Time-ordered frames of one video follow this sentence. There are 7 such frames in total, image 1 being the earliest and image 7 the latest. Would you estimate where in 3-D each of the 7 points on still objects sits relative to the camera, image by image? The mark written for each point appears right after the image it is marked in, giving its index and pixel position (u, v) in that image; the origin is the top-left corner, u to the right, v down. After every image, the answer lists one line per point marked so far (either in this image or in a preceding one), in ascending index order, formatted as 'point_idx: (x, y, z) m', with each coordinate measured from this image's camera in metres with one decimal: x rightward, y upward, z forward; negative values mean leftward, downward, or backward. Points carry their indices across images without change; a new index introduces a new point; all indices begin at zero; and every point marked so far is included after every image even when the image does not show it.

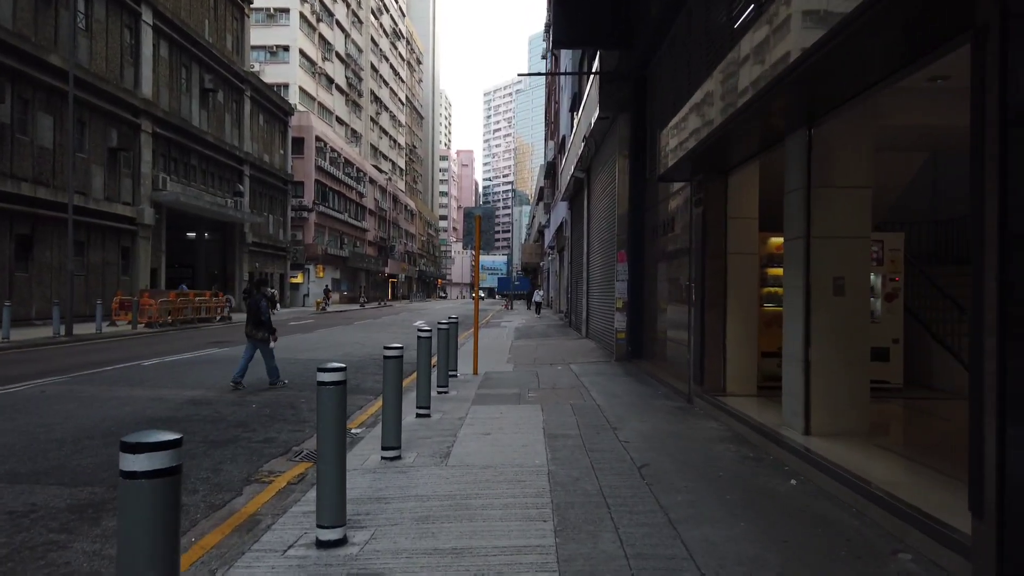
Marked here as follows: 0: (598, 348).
0: (+1.9, -1.4, +16.8) m
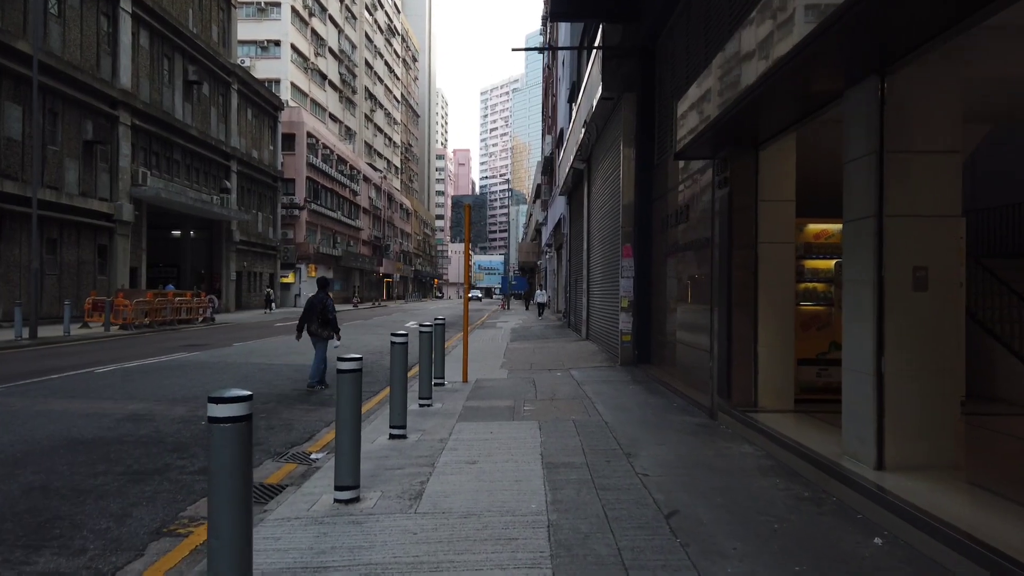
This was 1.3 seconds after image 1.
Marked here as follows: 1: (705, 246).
0: (+1.8, -1.3, +15.5) m
1: (+2.4, +0.5, +9.5) m
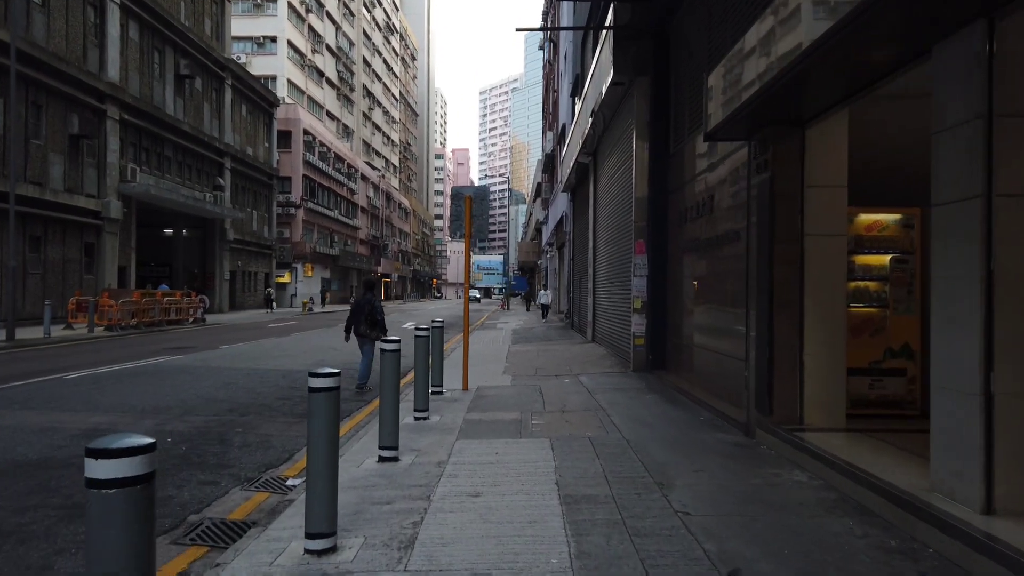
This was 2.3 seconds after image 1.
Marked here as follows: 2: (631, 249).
0: (+1.9, -1.3, +14.5) m
1: (+2.5, +0.5, +8.6) m
2: (+2.1, +0.7, +13.1) m
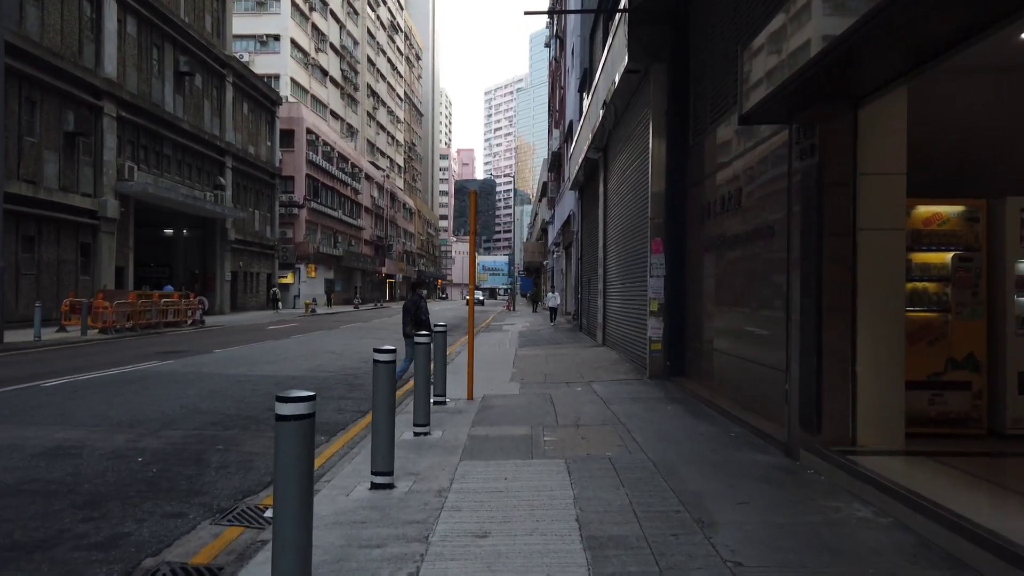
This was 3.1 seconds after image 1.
0: (+2.0, -1.3, +13.7) m
1: (+2.6, +0.5, +7.8) m
2: (+2.2, +0.7, +12.3) m
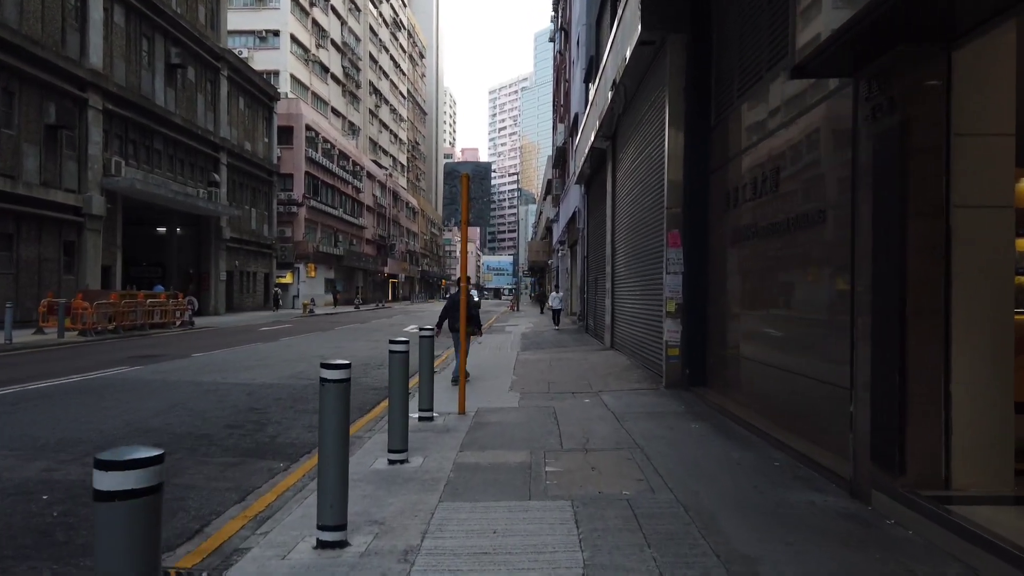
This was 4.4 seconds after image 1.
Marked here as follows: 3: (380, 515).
0: (+2.0, -1.3, +12.5) m
1: (+2.6, +0.6, +6.5) m
2: (+2.2, +0.7, +11.0) m
3: (-0.8, -1.4, +4.6) m
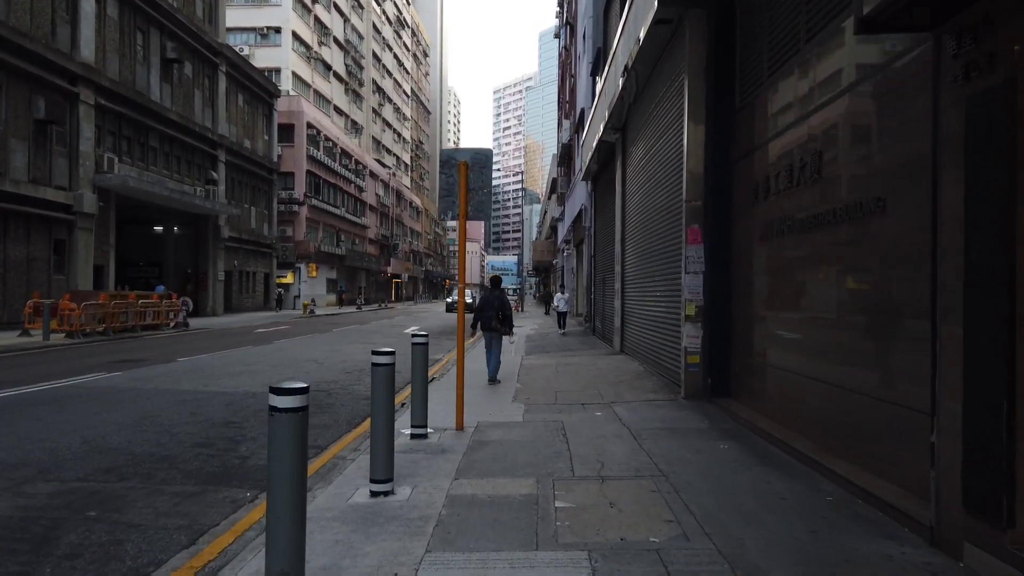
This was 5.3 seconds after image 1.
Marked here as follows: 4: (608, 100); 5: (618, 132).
0: (+2.1, -1.3, +11.6) m
1: (+2.6, +0.5, +5.6) m
2: (+2.2, +0.7, +10.1) m
3: (-0.8, -1.4, +3.7) m
4: (+2.0, +3.9, +15.7) m
5: (+2.4, +3.5, +16.6) m
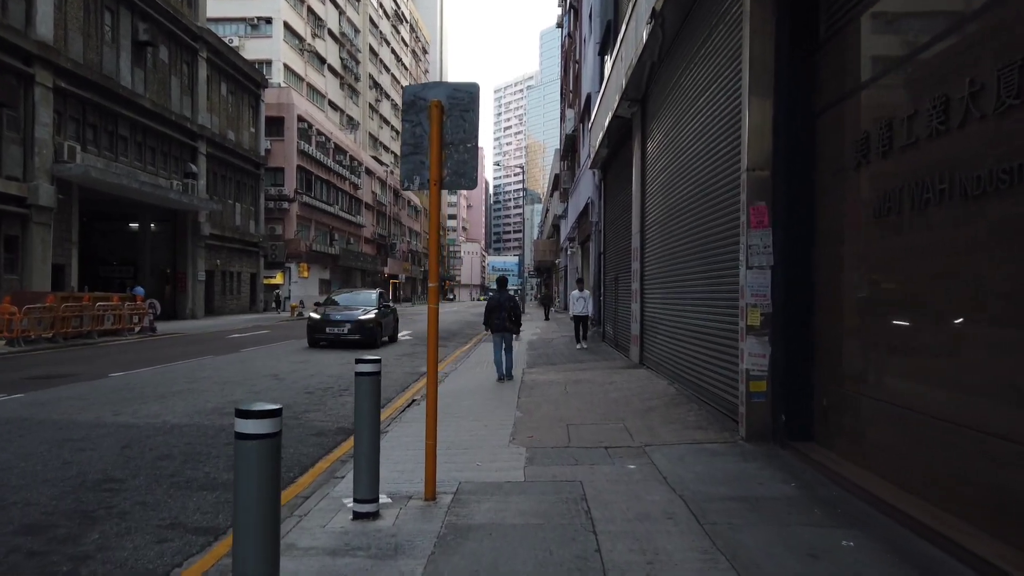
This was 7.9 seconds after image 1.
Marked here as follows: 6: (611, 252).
0: (+2.1, -1.3, +9.1) m
1: (+2.6, +0.5, +3.1) m
2: (+2.2, +0.7, +7.7) m
3: (-0.8, -1.4, +1.3) m
4: (+2.0, +3.9, +13.2) m
5: (+2.3, +3.5, +14.2) m
6: (+2.6, +1.0, +19.4) m
